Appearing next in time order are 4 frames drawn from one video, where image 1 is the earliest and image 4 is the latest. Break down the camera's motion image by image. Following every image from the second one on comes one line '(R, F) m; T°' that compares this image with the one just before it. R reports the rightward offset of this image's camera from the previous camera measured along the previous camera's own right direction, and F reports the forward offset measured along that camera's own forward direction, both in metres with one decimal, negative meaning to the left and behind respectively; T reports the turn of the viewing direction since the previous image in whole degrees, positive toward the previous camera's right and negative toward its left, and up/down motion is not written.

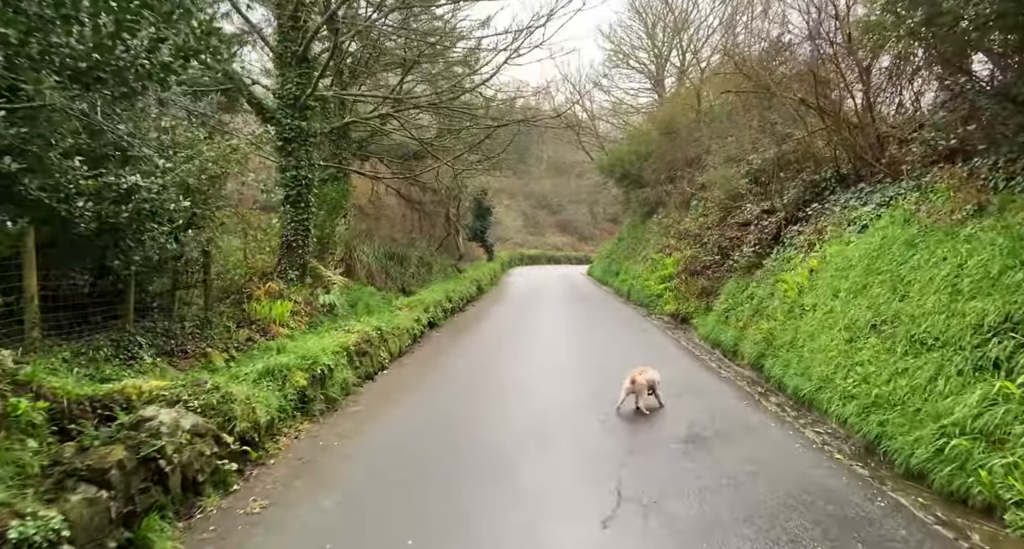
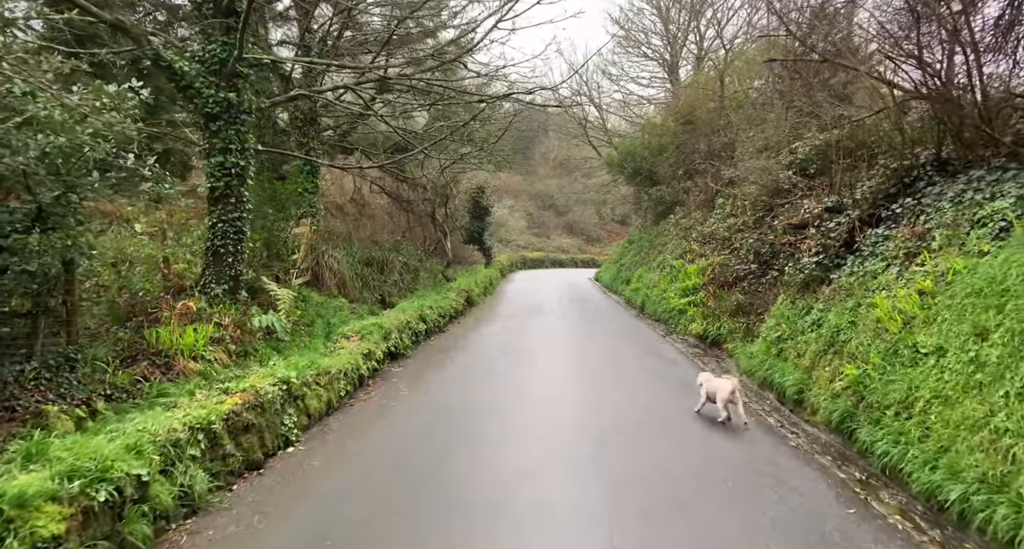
(+0.3, +2.9) m; -1°
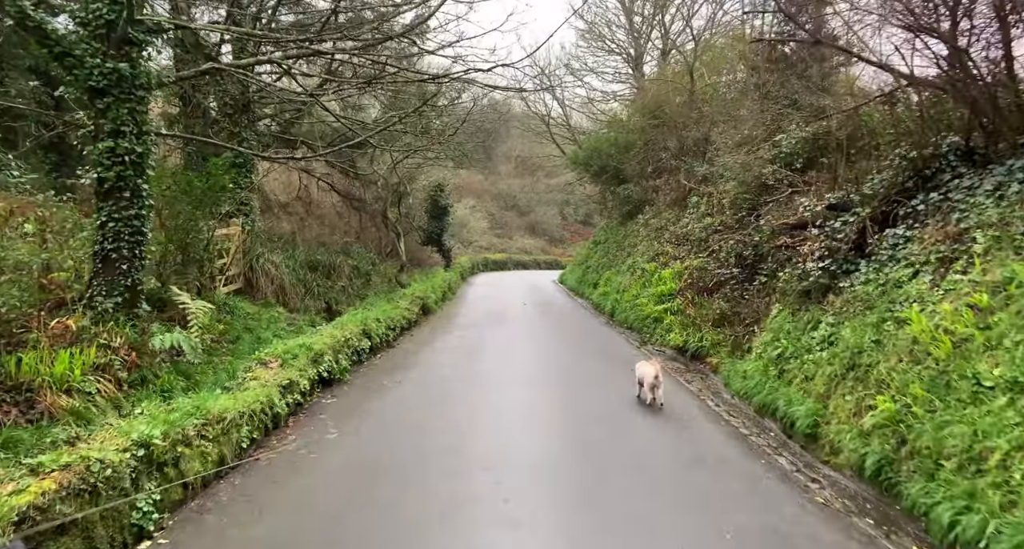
(+0.1, +1.5) m; +3°
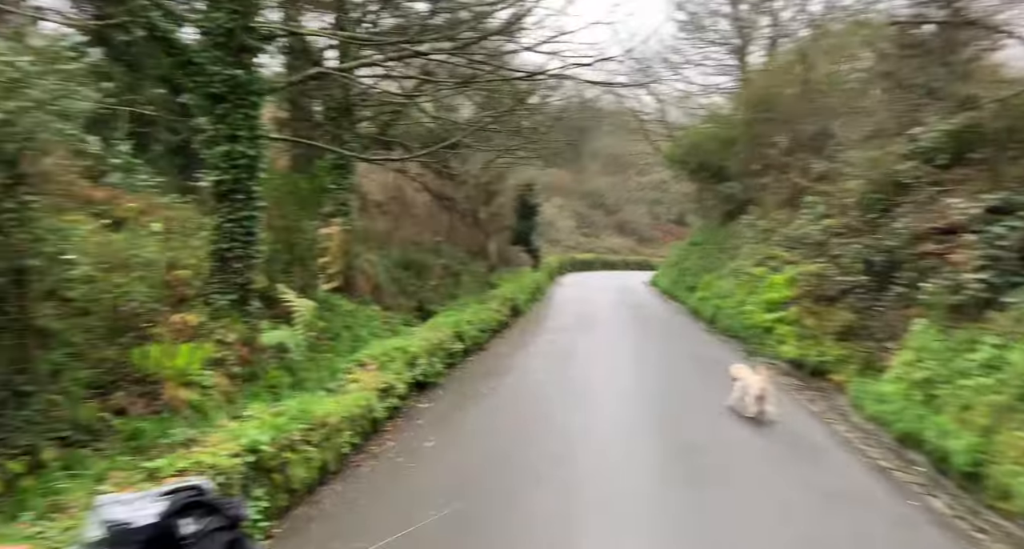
(-0.3, +0.4) m; -7°
